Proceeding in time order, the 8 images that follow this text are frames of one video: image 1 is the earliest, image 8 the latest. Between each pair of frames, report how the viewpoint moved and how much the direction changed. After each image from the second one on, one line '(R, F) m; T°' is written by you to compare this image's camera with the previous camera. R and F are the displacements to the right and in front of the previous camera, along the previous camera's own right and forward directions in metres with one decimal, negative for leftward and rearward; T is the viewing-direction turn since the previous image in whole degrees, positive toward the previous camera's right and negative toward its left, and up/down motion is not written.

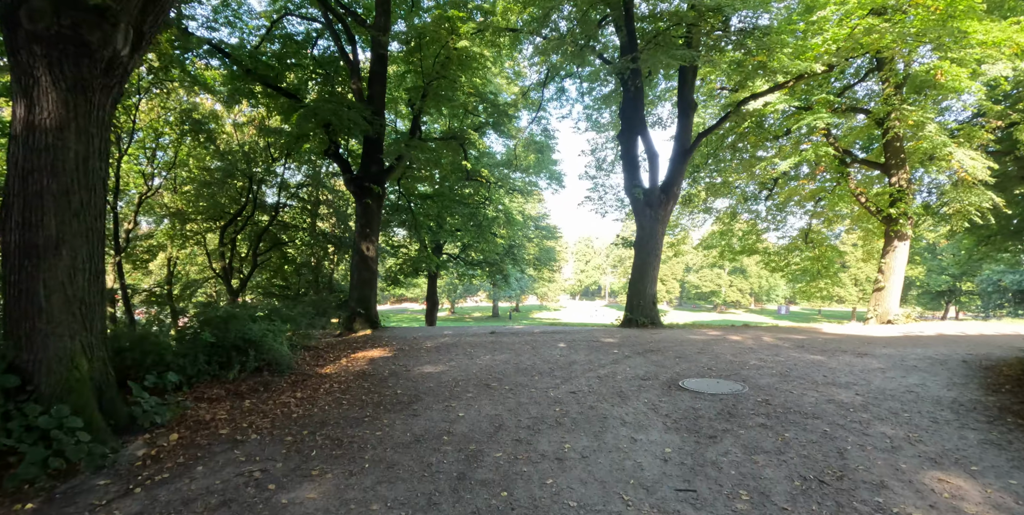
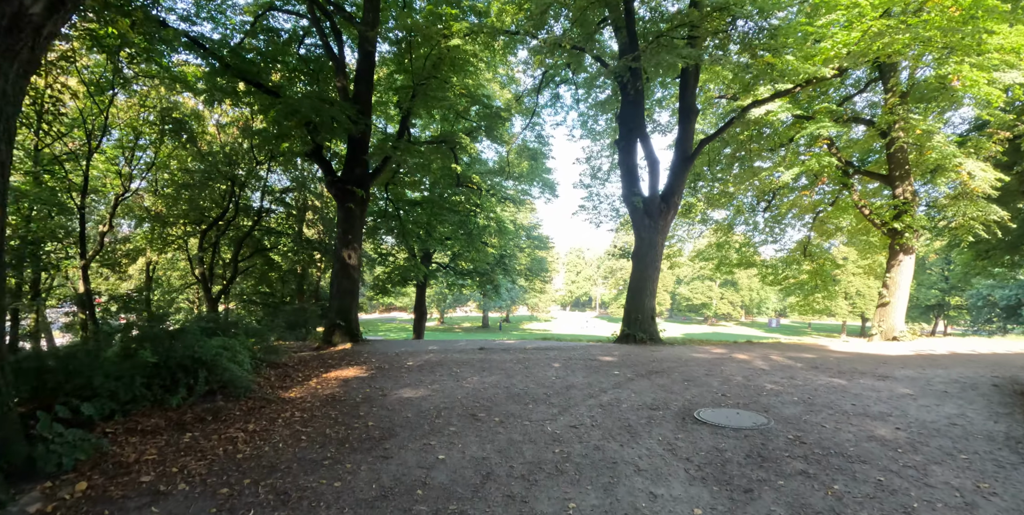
(0.0, +0.6) m; +1°
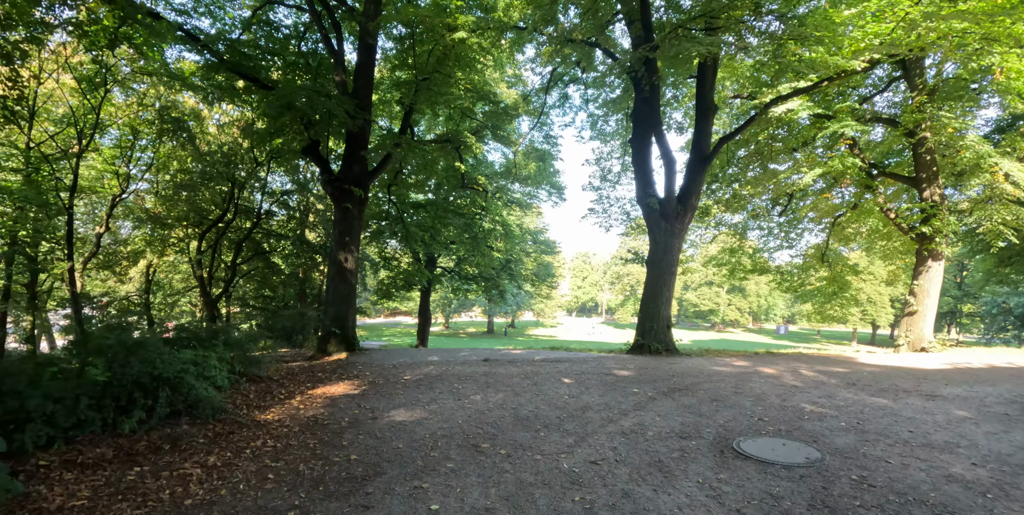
(0.0, +0.6) m; -1°
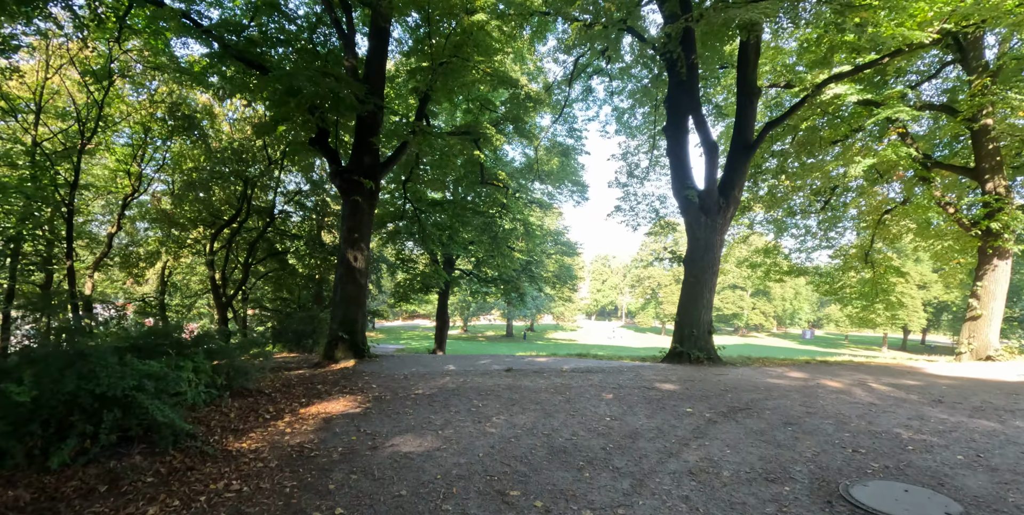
(-0.1, +0.9) m; -2°
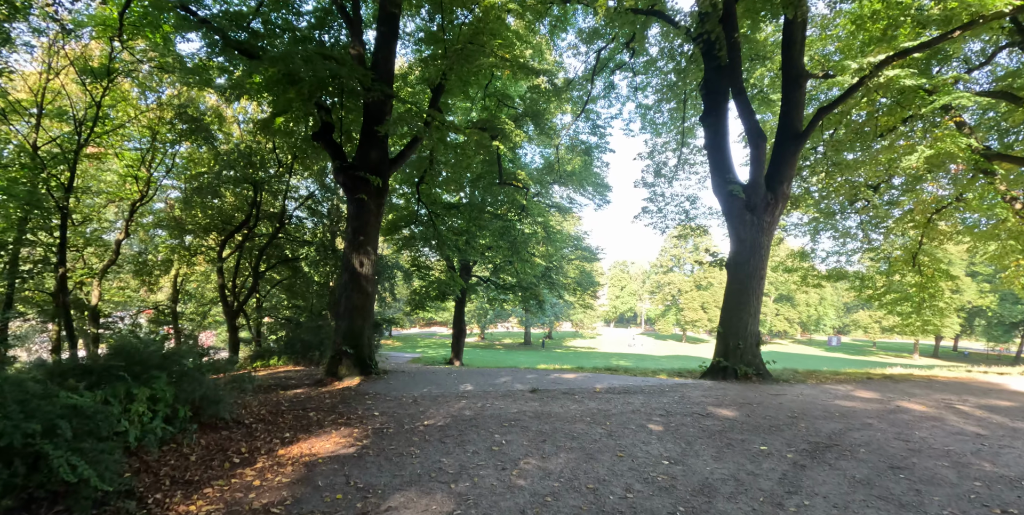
(-0.1, +0.9) m; -2°
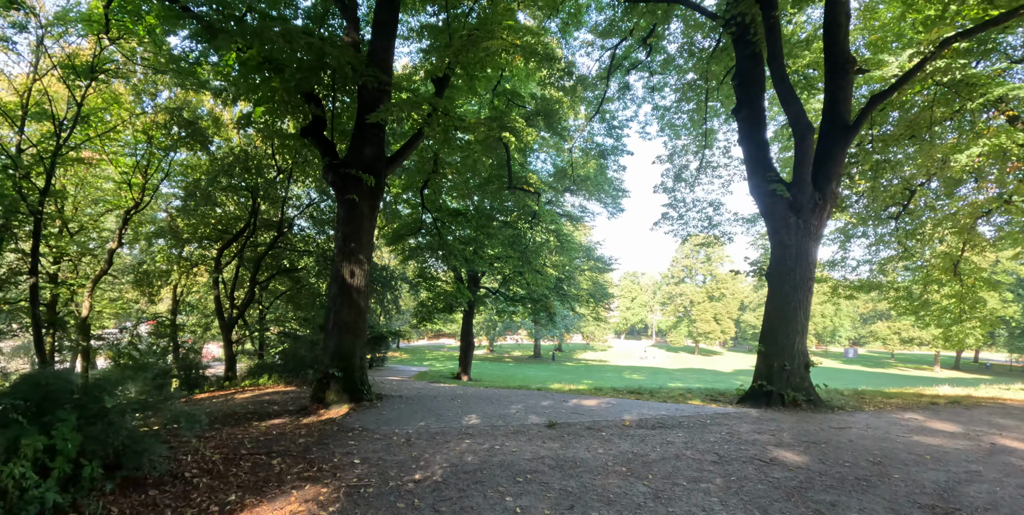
(0.0, +0.9) m; -1°
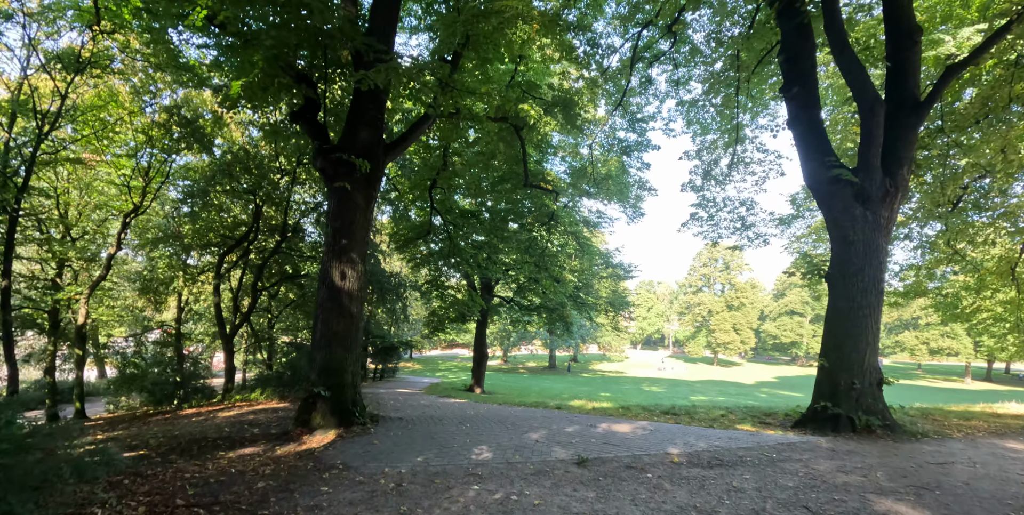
(0.0, +1.0) m; -1°
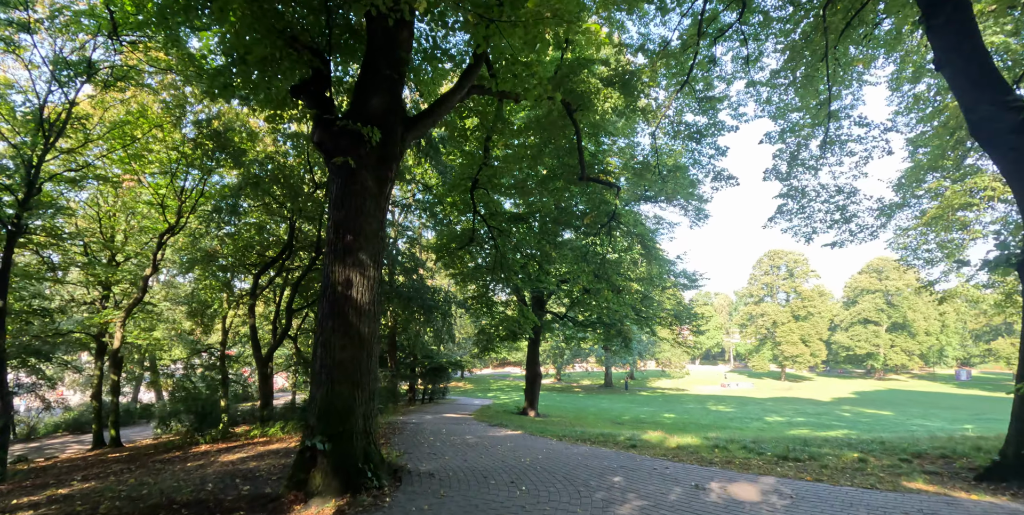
(-0.1, +1.5) m; -5°
